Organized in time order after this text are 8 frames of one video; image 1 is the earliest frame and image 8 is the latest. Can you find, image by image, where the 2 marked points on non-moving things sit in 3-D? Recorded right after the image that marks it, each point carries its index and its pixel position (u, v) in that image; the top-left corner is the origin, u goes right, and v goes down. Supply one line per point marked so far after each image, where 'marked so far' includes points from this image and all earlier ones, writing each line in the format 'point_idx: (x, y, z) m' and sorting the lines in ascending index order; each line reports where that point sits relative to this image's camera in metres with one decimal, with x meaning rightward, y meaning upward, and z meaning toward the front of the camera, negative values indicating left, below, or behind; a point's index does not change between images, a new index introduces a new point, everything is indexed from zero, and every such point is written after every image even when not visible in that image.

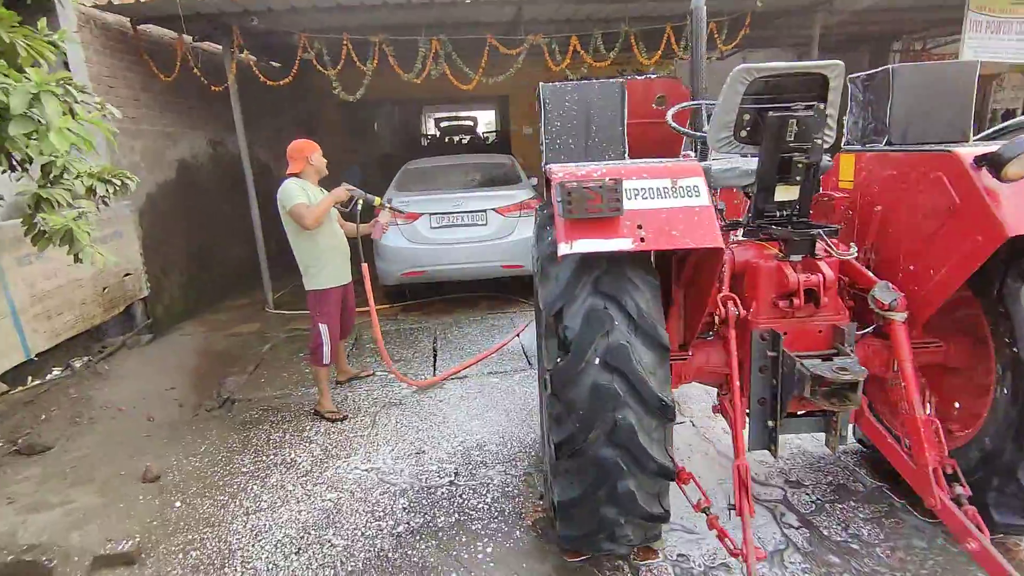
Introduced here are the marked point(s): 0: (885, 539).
0: (+1.6, -1.1, +2.3) m
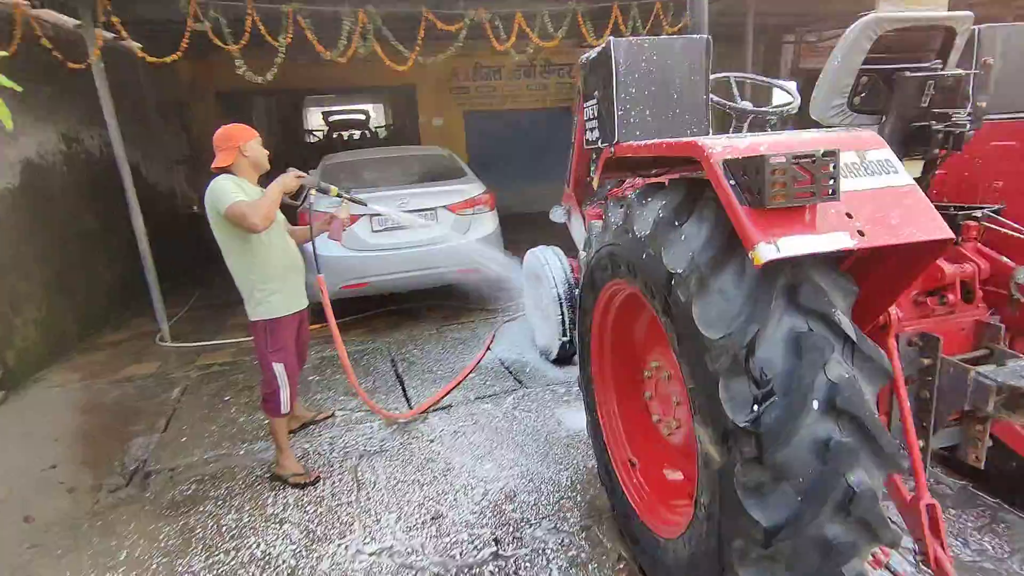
0: (+1.9, -1.0, +2.1) m
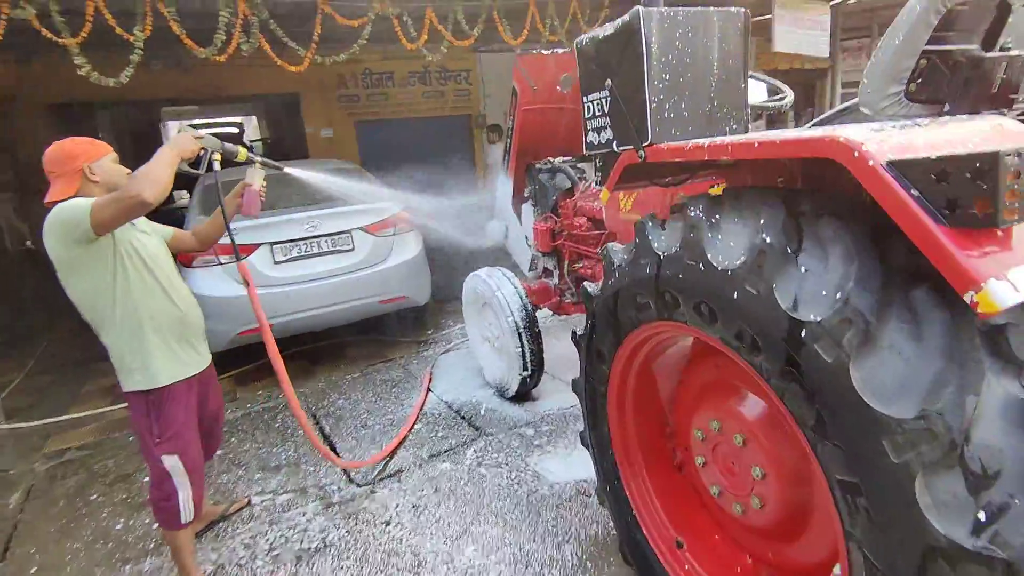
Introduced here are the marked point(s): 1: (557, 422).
0: (+2.0, -1.0, +1.9) m
1: (+0.3, -0.8, +3.3) m
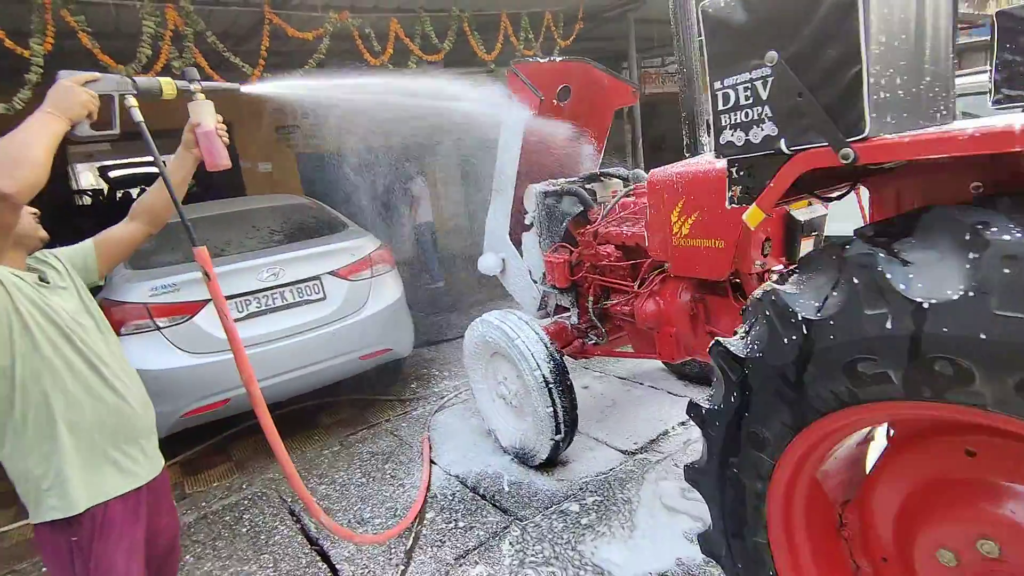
0: (+2.3, -1.0, +1.6) m
1: (+0.5, -1.0, +2.7) m
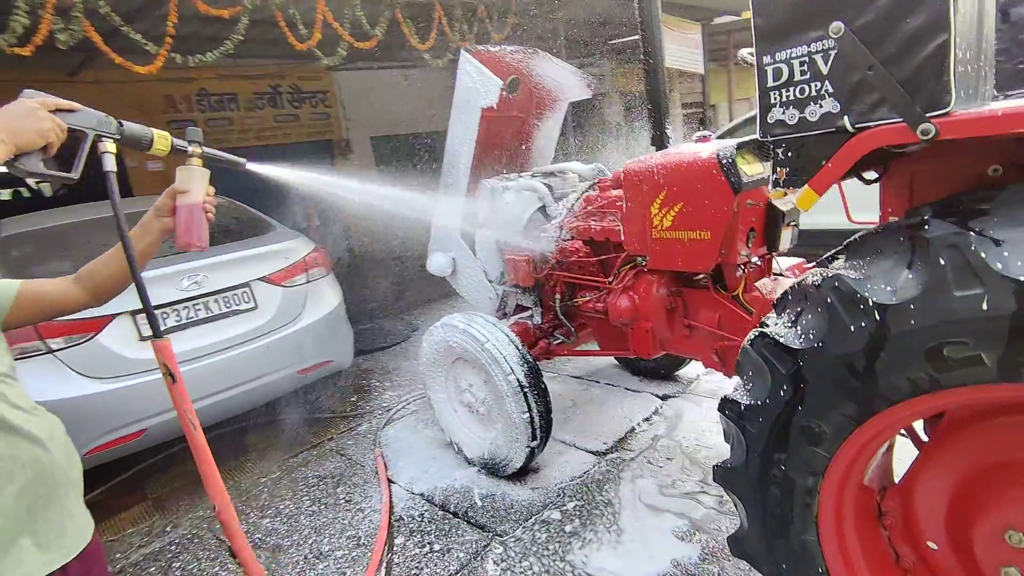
0: (+2.3, -1.0, +1.8) m
1: (+0.3, -1.0, +2.6) m
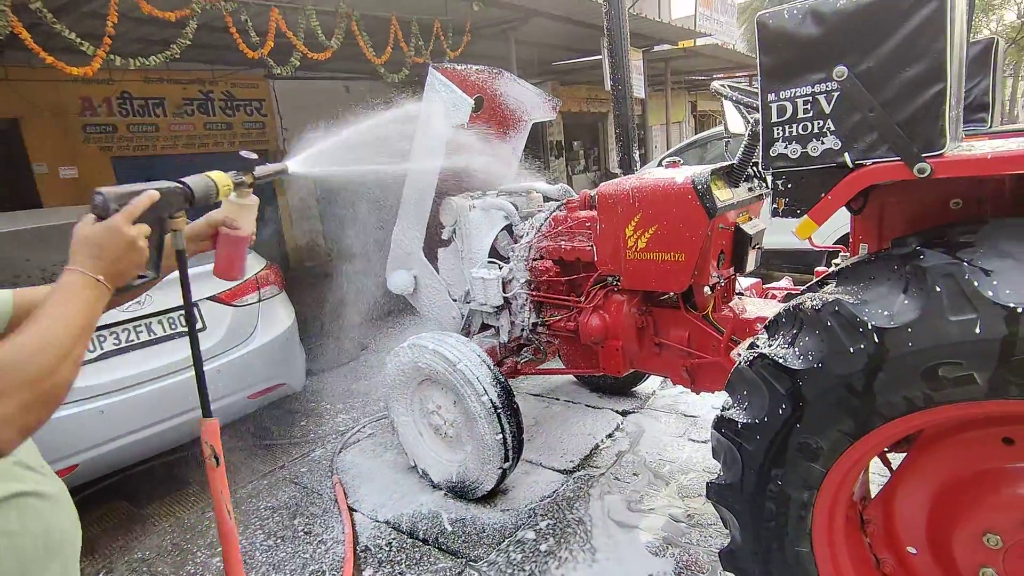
0: (+2.3, -1.0, +2.0) m
1: (+0.2, -1.1, +2.6) m
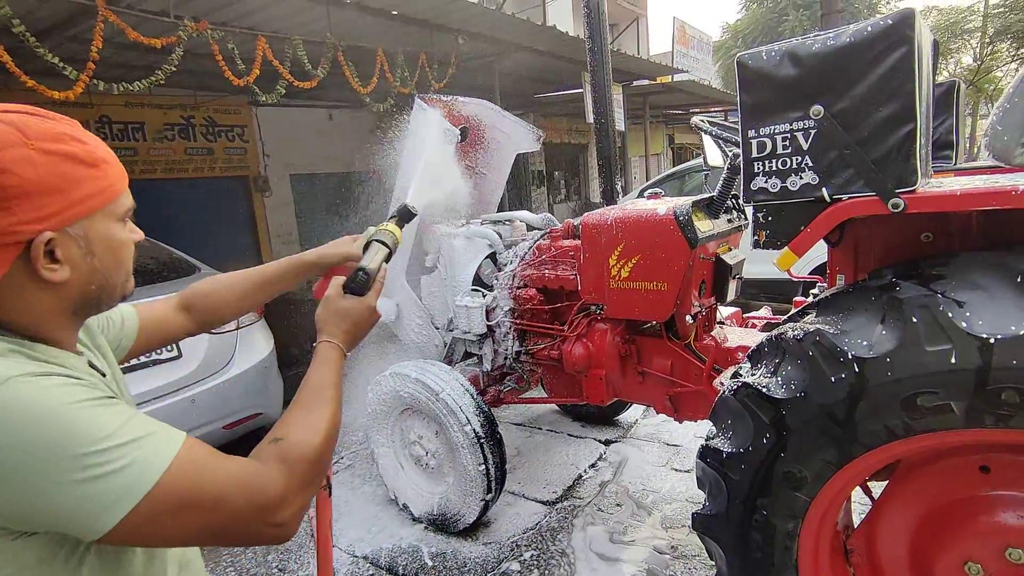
0: (+2.2, -1.1, +2.1) m
1: (+0.1, -1.2, +2.6) m
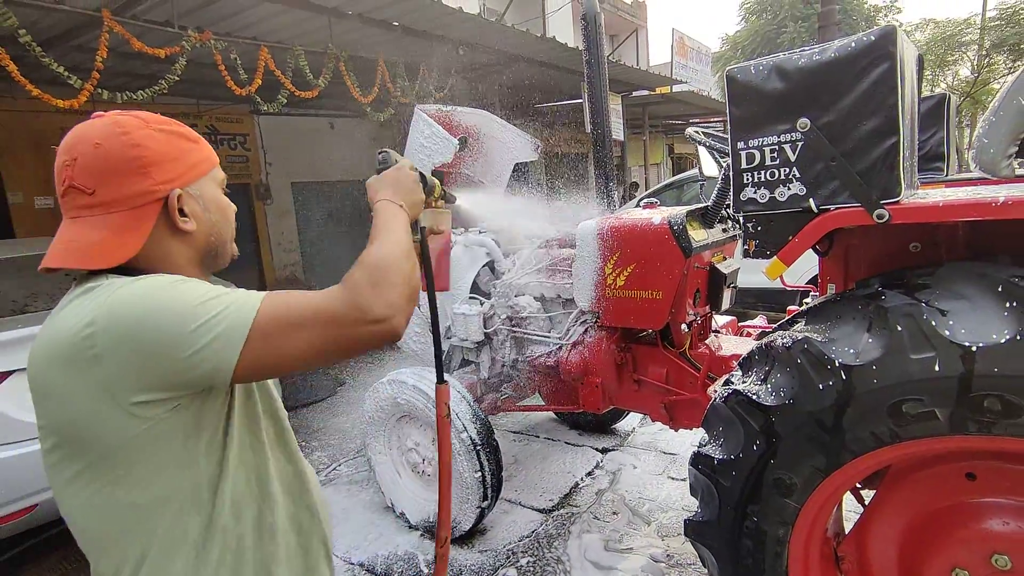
0: (+2.2, -1.2, +2.1) m
1: (+0.1, -1.3, +2.6) m
